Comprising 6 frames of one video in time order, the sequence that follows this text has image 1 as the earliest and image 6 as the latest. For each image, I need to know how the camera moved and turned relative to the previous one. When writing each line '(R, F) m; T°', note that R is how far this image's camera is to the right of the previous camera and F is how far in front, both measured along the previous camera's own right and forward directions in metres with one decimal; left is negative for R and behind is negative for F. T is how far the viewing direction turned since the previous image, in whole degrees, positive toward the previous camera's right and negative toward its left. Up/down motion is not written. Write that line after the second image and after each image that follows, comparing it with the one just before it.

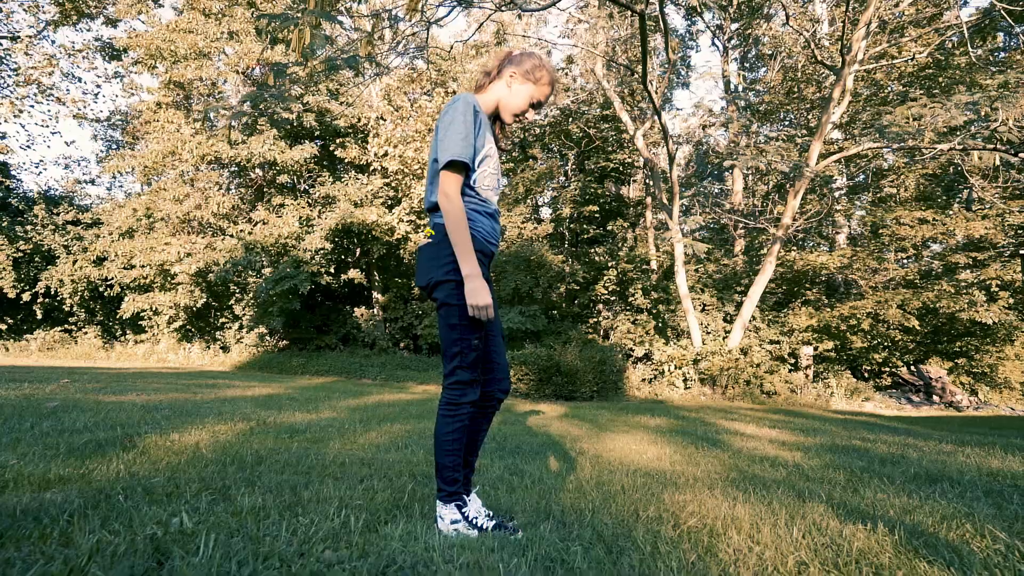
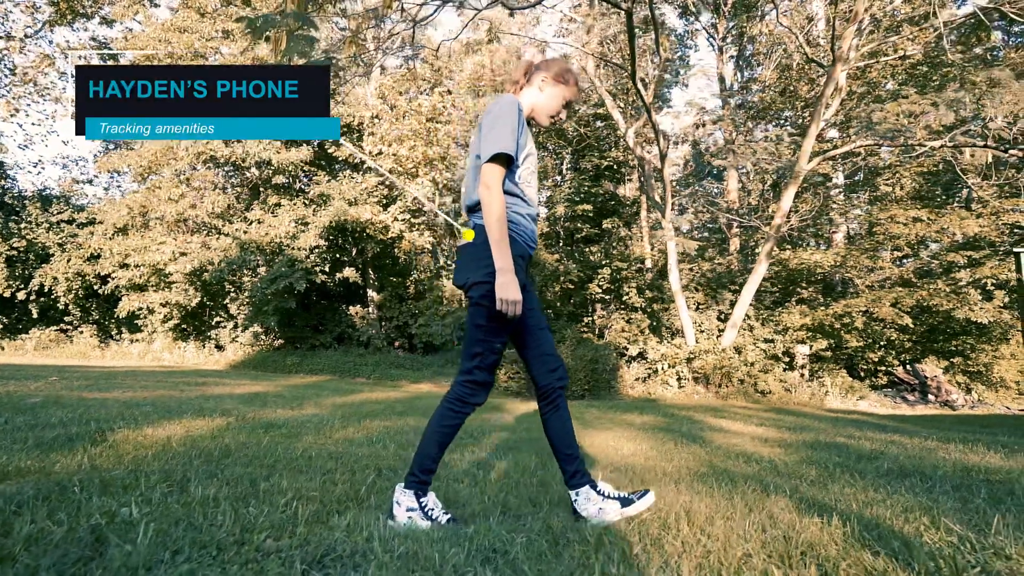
(+0.2, 0.0) m; 0°
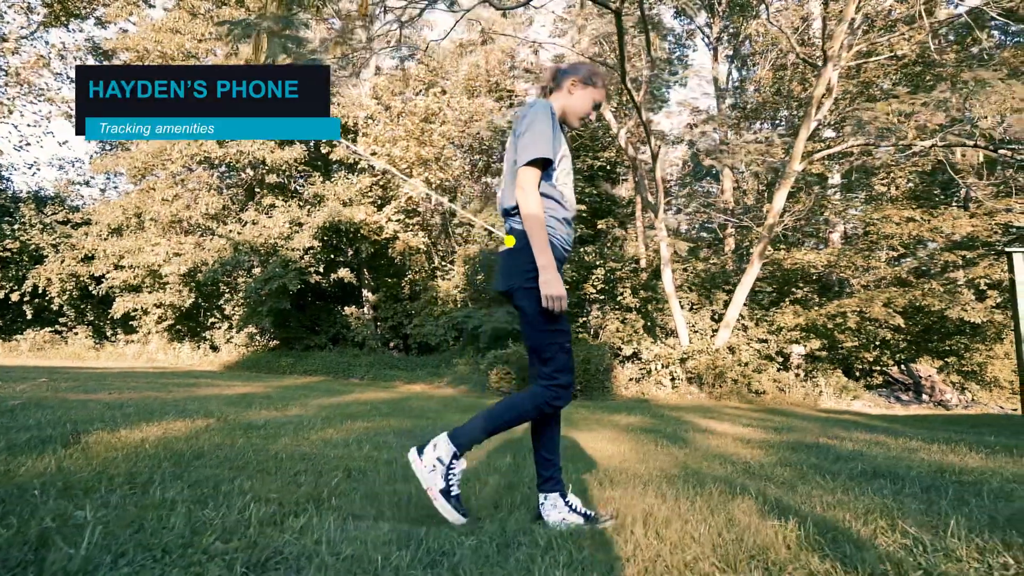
(+0.2, 0.0) m; 0°
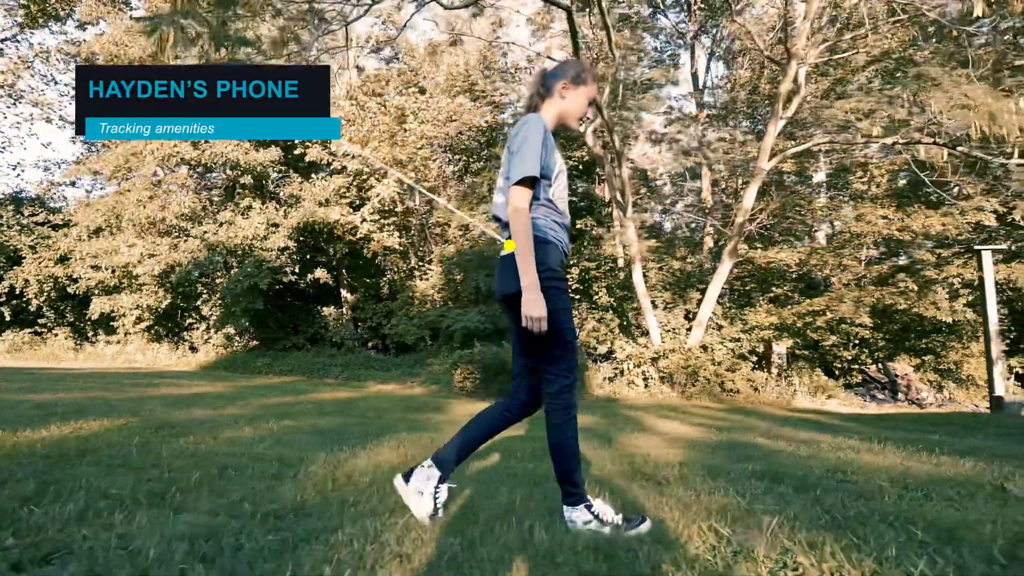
(+0.6, 0.0) m; 0°
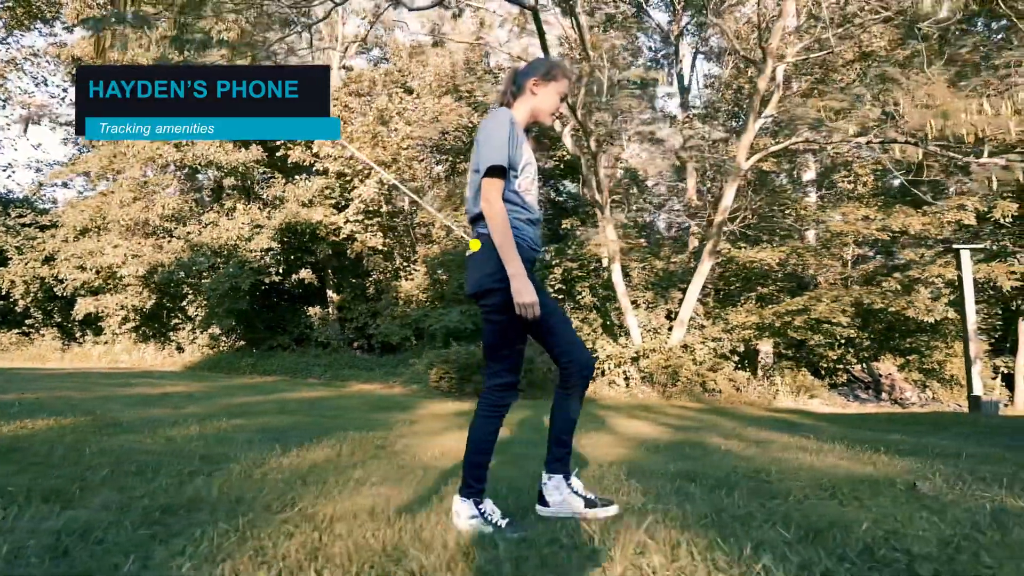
(+0.4, 0.0) m; 0°
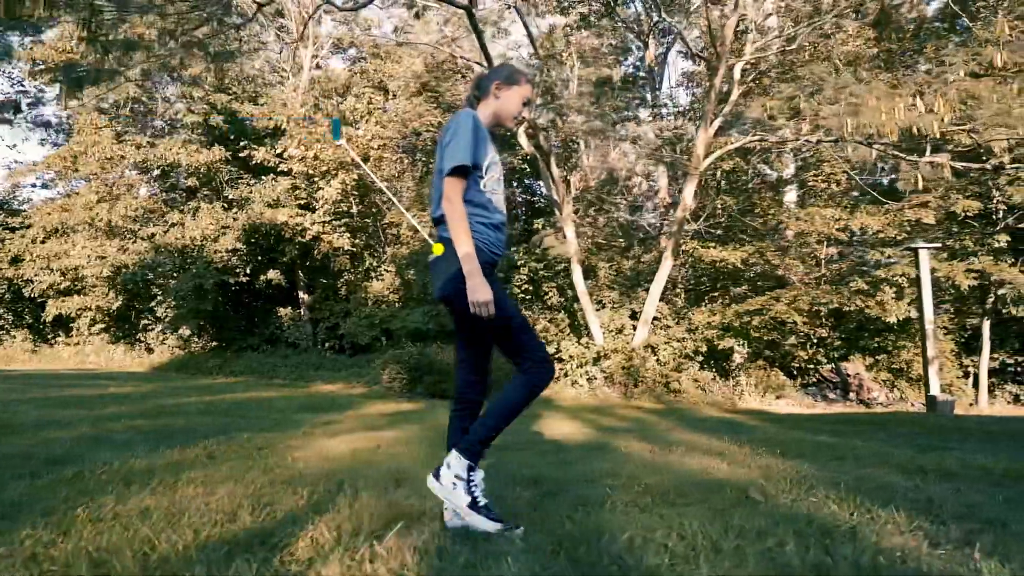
(+0.8, +0.1) m; 0°
